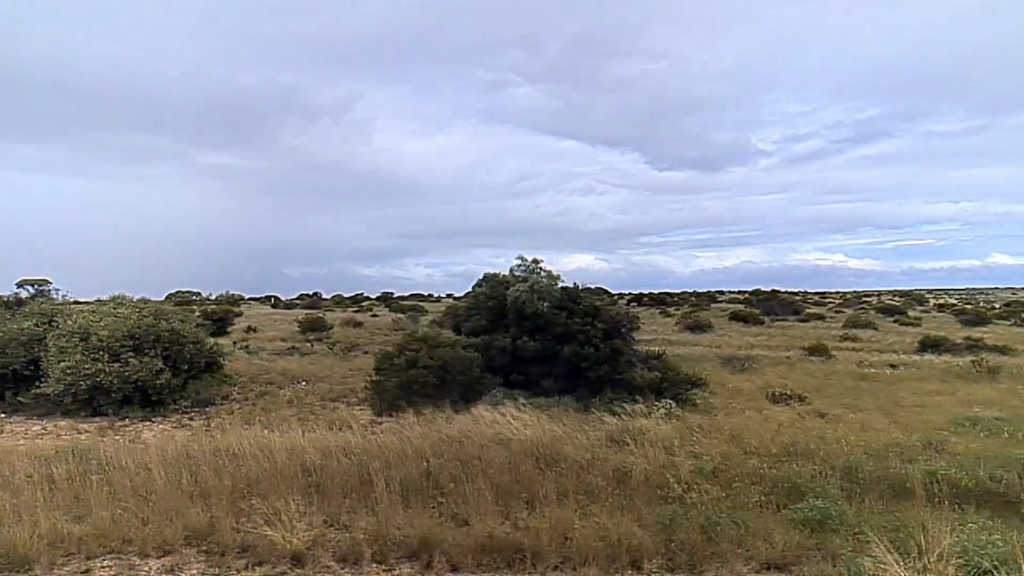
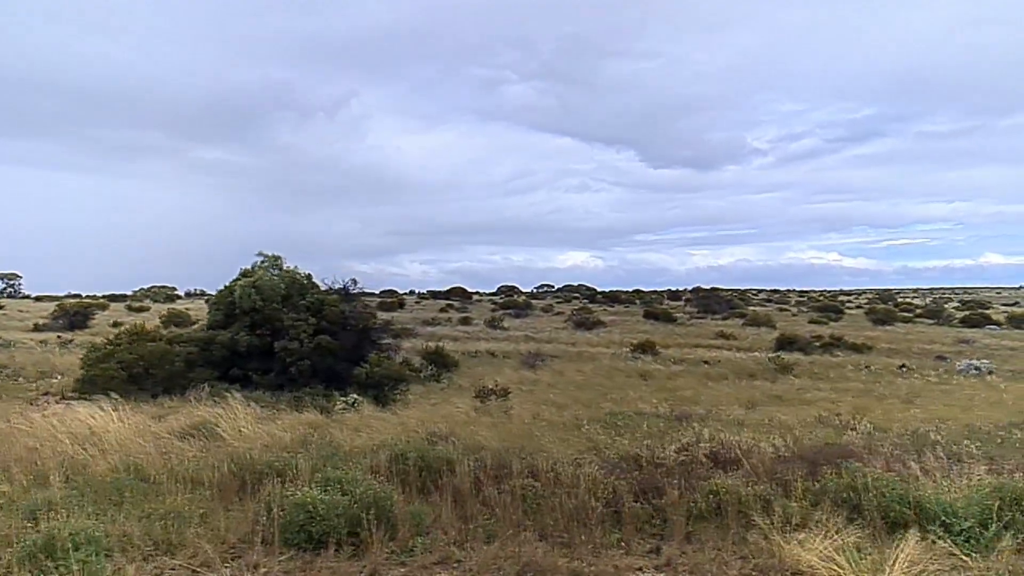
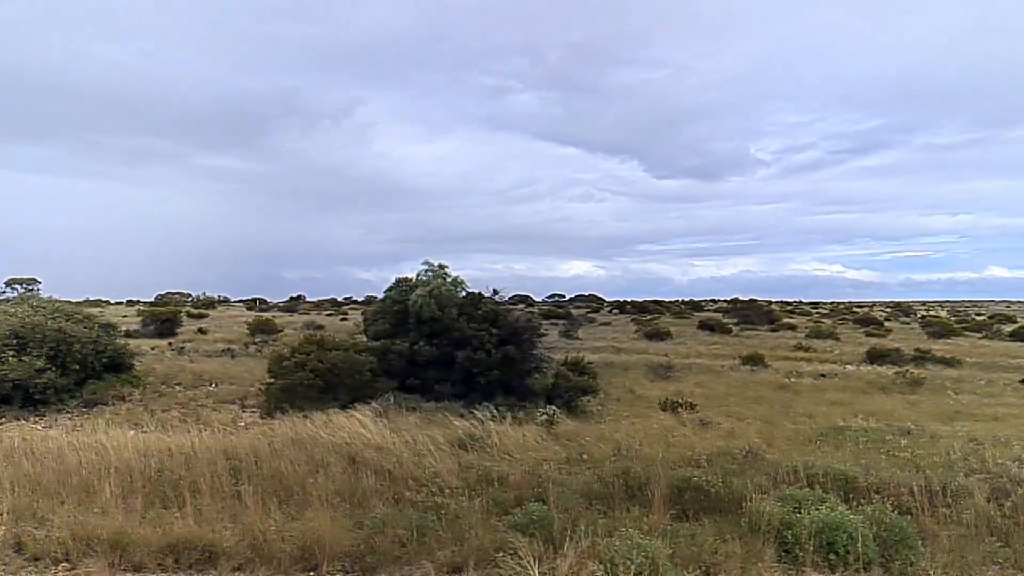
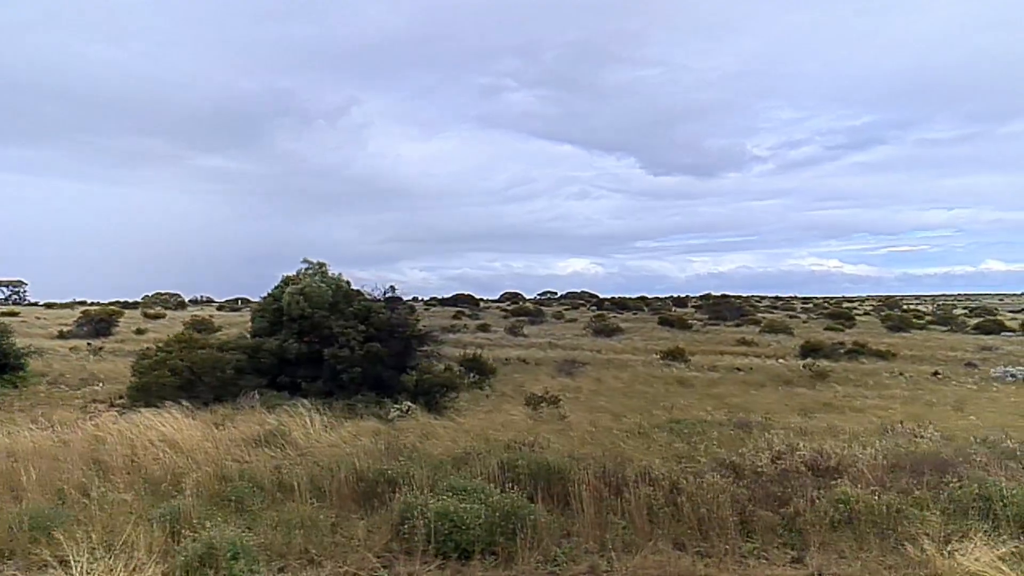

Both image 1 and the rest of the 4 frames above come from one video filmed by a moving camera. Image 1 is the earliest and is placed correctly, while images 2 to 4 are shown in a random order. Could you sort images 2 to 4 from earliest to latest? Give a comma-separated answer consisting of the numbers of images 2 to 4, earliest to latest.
3, 4, 2
